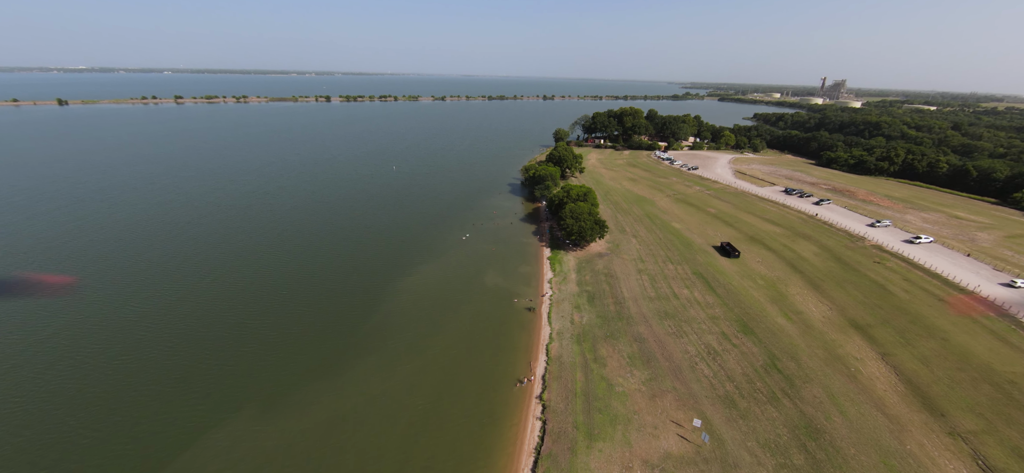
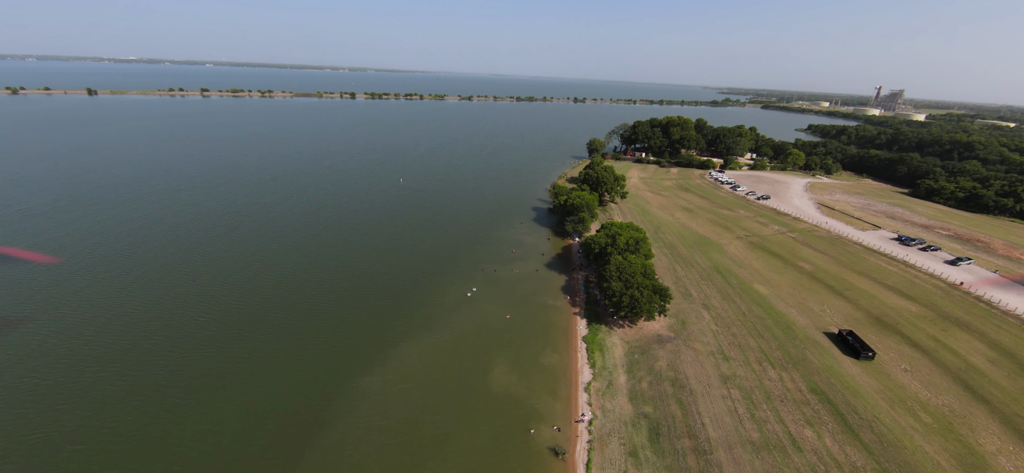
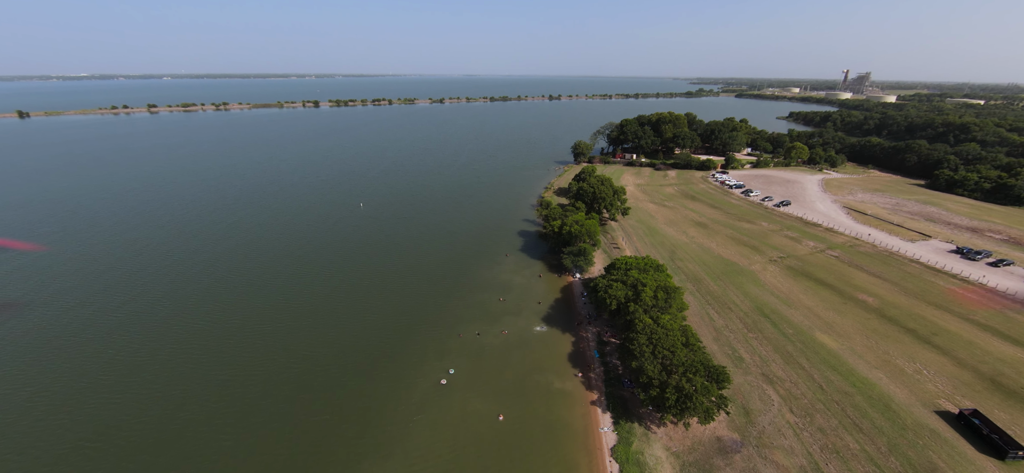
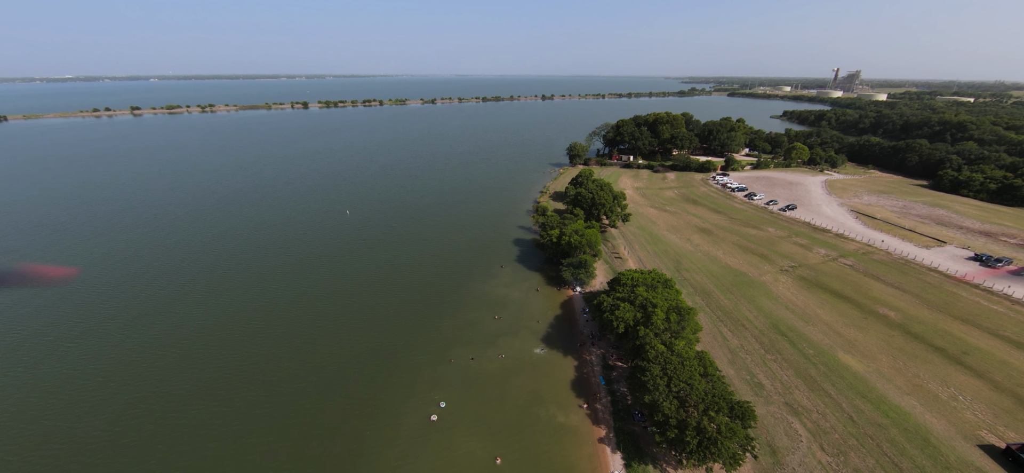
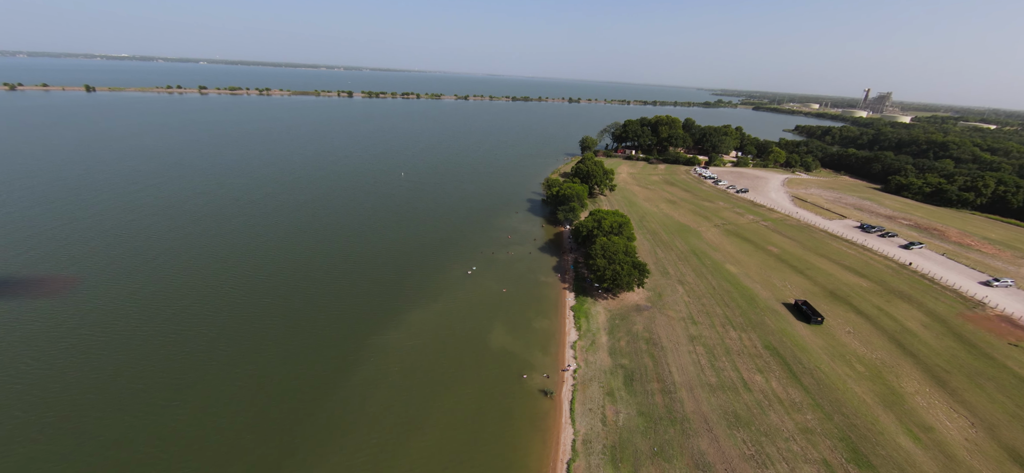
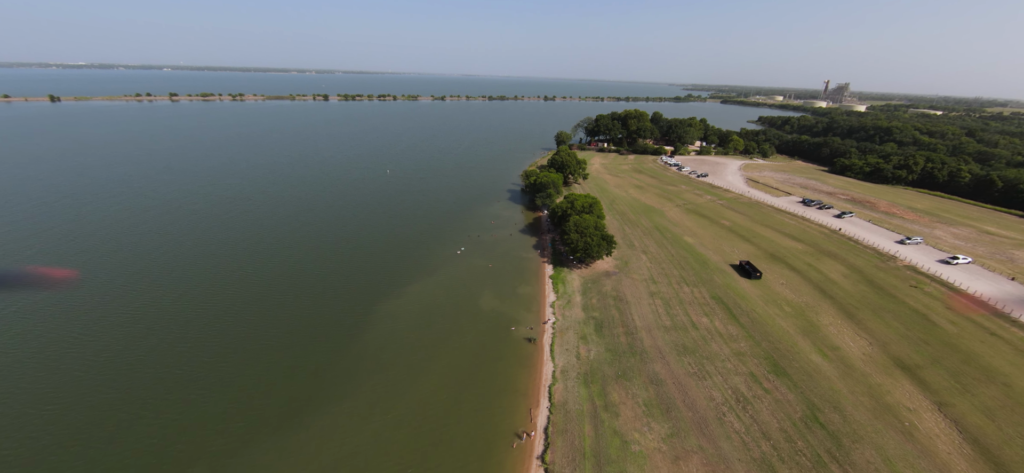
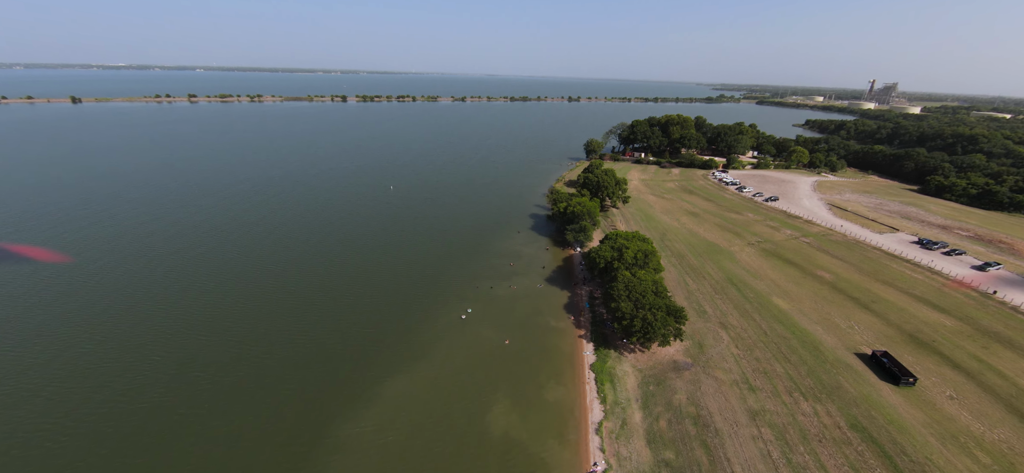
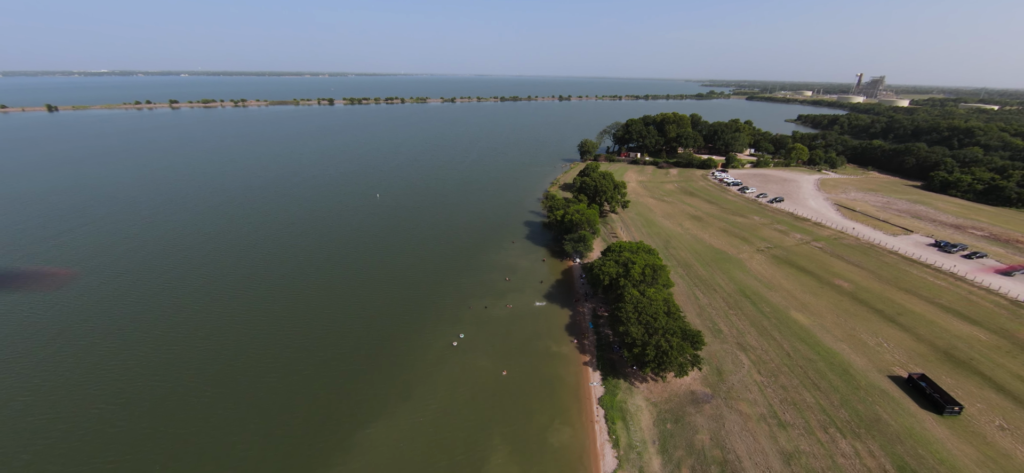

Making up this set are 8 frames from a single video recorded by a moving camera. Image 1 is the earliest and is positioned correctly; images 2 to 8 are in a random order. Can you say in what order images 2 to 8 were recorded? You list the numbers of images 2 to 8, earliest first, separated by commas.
6, 5, 2, 7, 8, 3, 4
